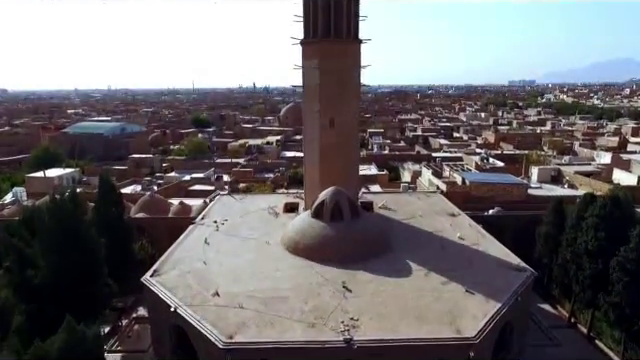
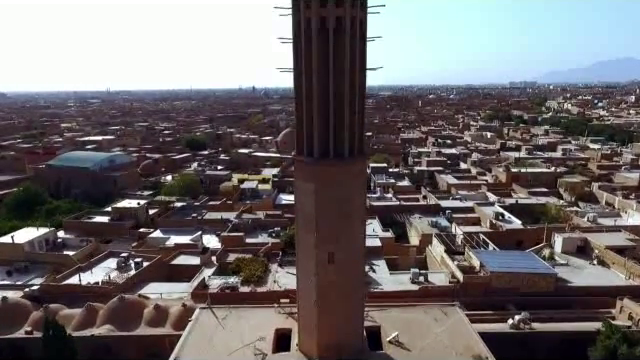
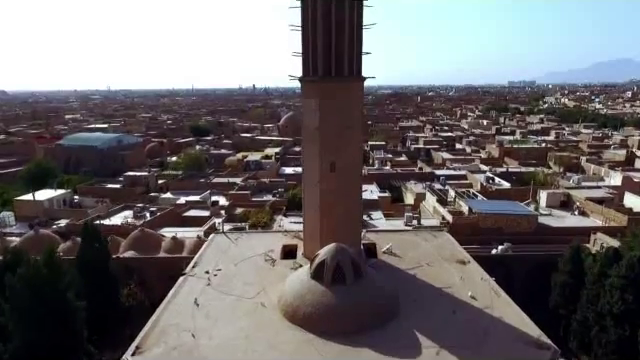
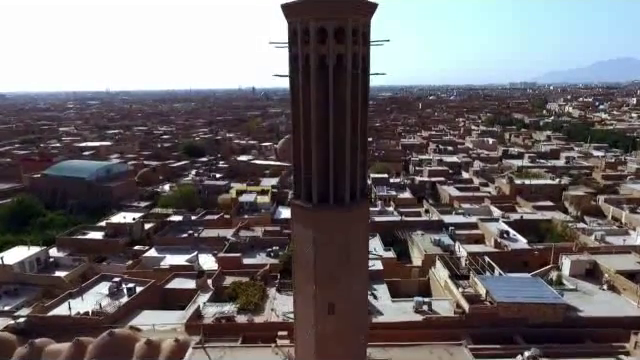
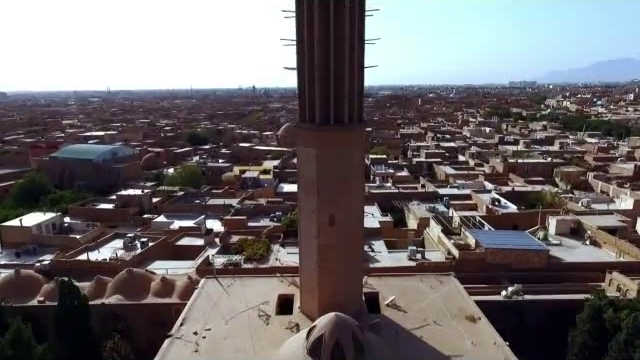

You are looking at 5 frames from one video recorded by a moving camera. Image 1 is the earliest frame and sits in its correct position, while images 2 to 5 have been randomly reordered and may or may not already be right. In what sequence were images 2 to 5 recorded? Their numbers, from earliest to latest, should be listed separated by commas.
3, 5, 2, 4
